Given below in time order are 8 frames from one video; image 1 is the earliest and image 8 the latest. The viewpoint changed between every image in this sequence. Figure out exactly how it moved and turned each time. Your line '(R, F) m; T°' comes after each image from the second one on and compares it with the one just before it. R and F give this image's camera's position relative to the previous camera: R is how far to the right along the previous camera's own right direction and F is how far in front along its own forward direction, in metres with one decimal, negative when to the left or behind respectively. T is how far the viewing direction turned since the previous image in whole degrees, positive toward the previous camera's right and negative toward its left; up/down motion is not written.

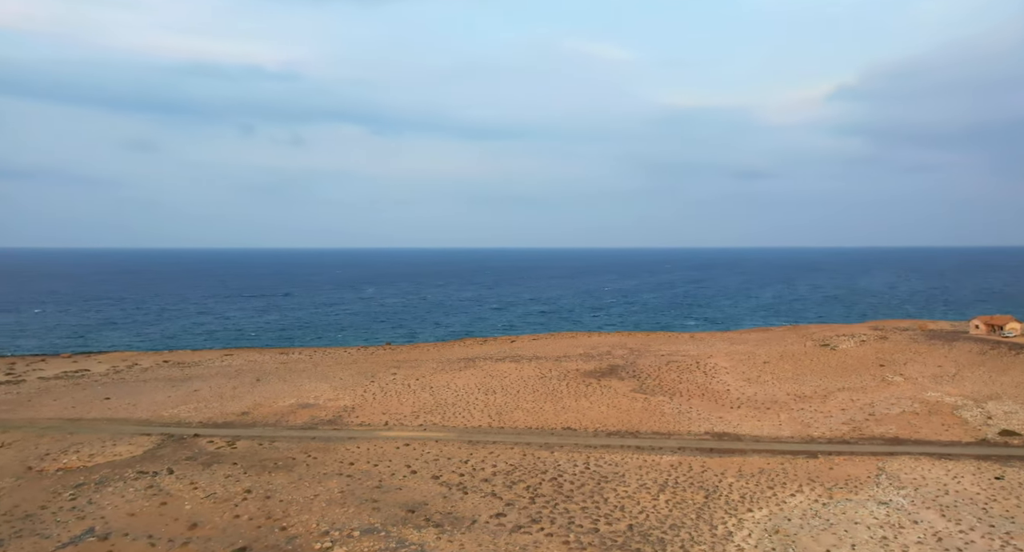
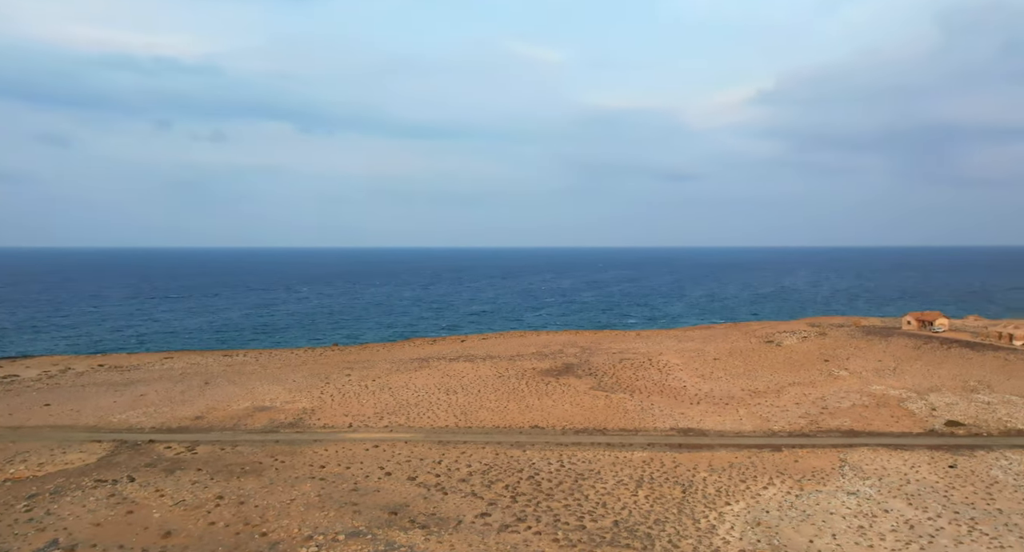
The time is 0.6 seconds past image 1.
(-0.3, +0.1) m; +3°
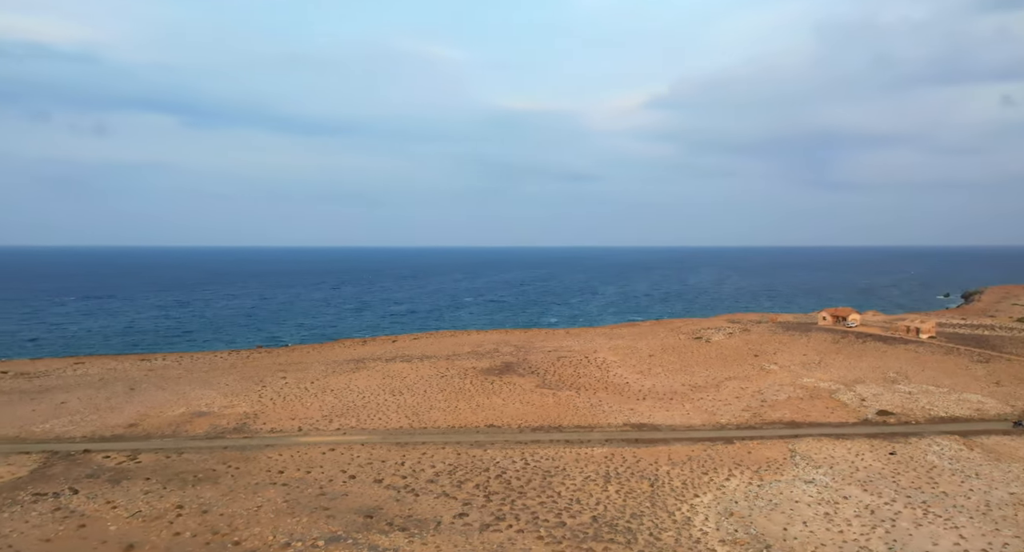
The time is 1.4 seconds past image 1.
(-0.3, +0.1) m; +4°
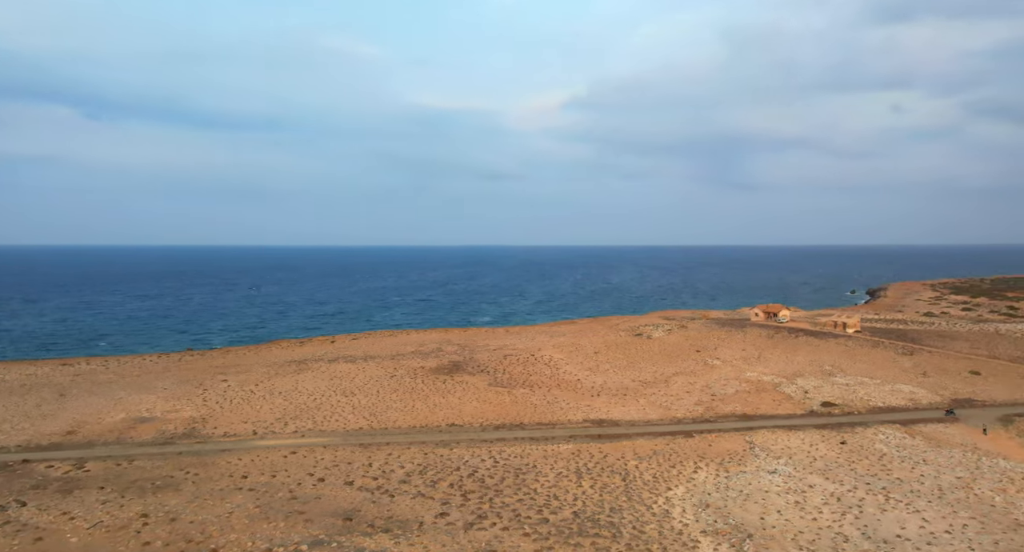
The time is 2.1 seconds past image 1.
(-3.2, +1.0) m; +4°
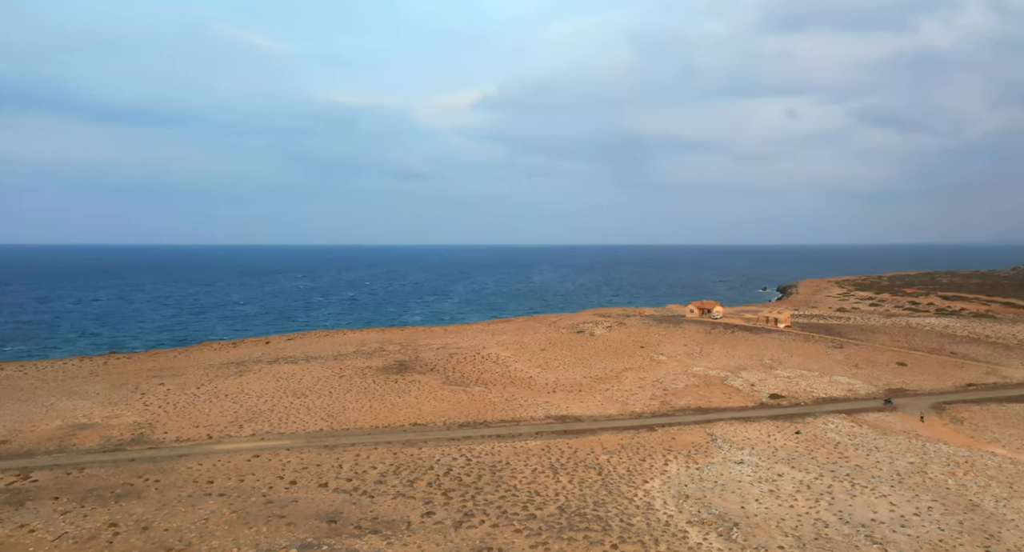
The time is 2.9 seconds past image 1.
(-11.2, +1.4) m; +4°
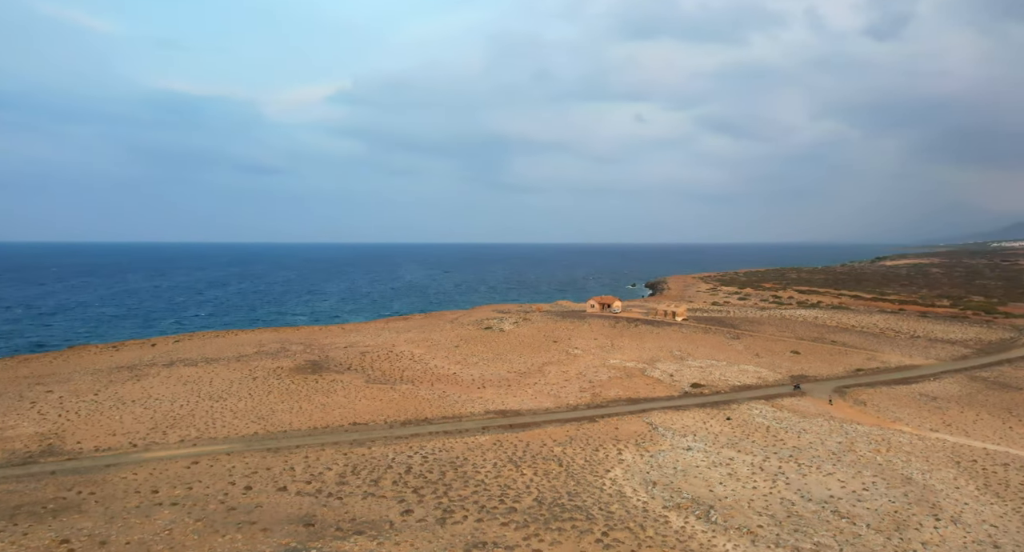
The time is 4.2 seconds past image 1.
(-18.2, +1.2) m; +7°
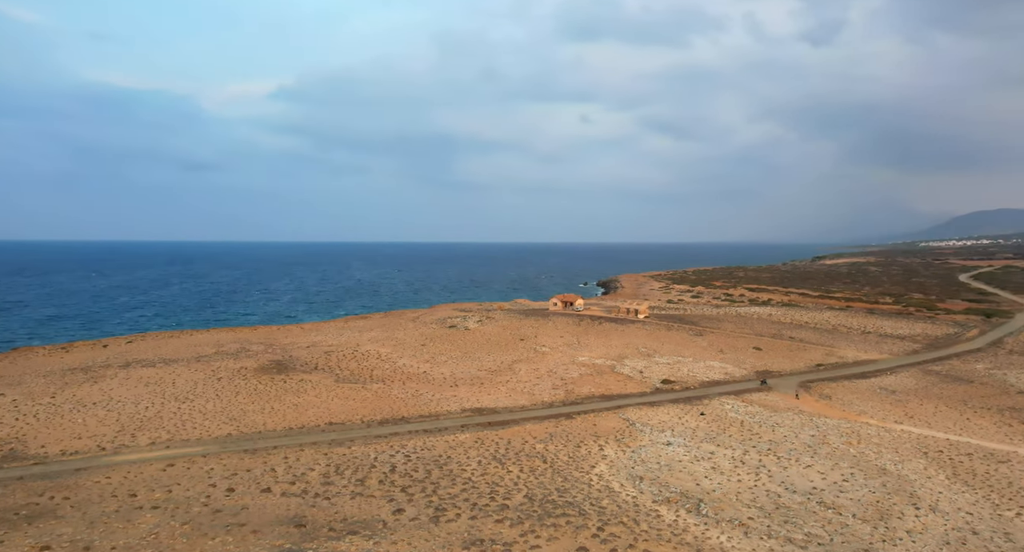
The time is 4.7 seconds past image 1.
(-7.0, -0.3) m; +3°
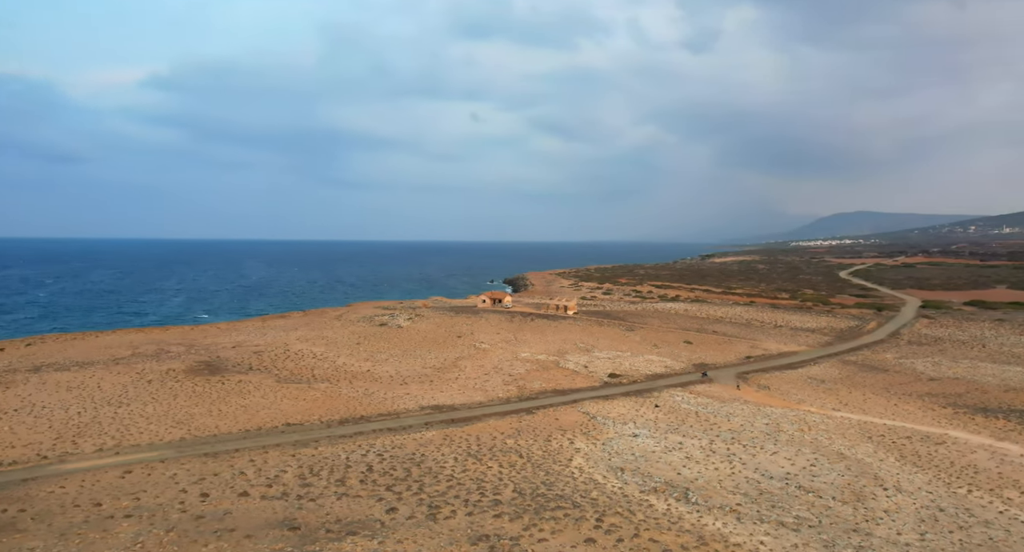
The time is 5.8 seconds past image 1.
(-15.8, -1.6) m; +5°
